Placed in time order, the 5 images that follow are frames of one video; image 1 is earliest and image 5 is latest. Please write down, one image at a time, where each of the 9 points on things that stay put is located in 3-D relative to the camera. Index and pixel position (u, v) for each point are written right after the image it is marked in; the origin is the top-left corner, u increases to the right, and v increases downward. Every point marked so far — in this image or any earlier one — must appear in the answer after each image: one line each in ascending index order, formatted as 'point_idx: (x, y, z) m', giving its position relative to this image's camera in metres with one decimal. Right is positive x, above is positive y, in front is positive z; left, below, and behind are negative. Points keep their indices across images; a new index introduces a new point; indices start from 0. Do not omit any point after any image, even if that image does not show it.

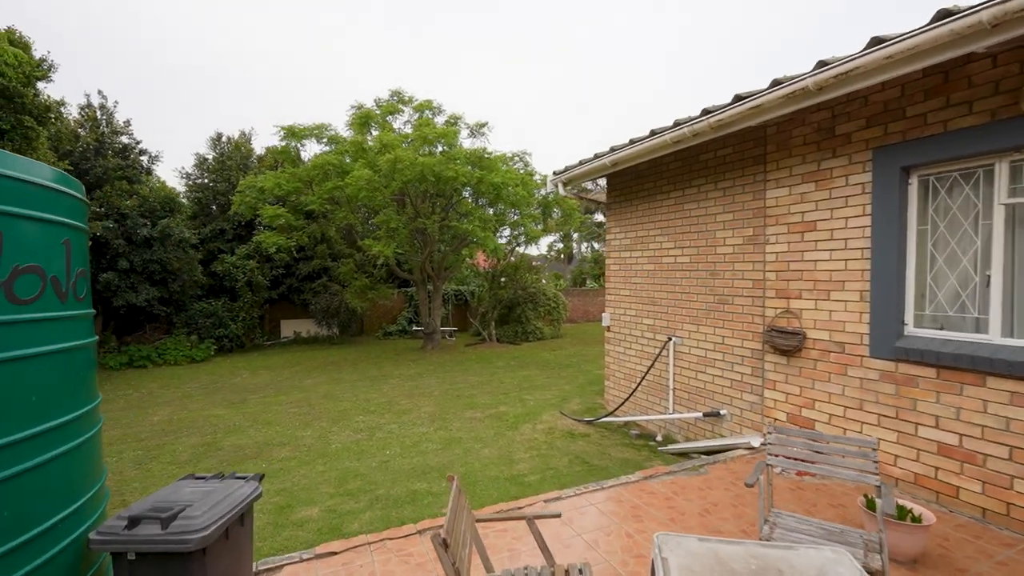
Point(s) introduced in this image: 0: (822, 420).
0: (+2.9, -1.2, +4.4) m
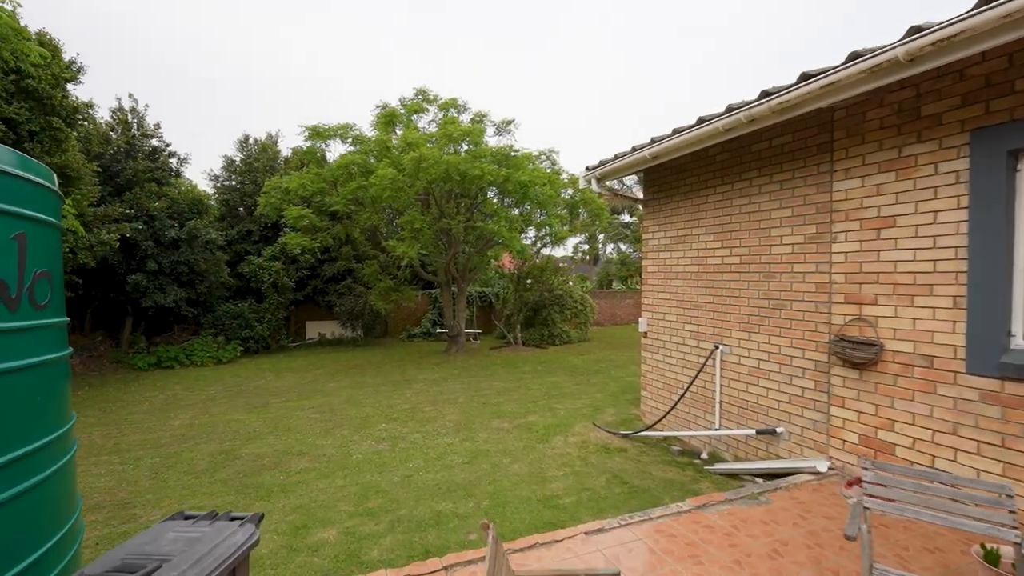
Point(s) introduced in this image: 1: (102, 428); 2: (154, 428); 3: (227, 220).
0: (+3.2, -1.3, +3.8) m
1: (-6.3, -2.1, +7.2) m
2: (-5.4, -2.1, +7.2) m
3: (-9.6, +2.3, +15.9) m
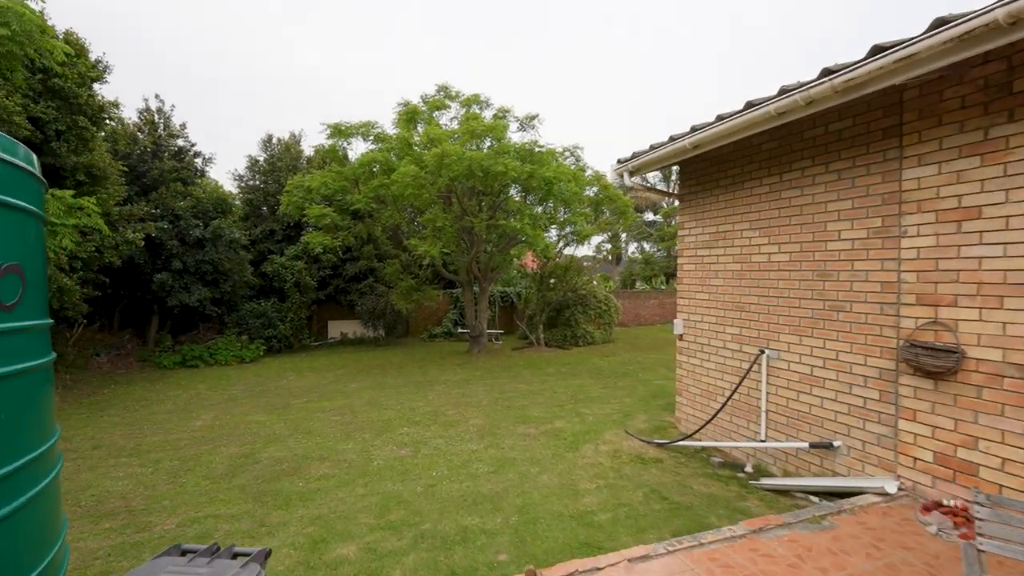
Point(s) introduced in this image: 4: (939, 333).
0: (+3.4, -1.3, +3.4) m
1: (-5.9, -2.1, +7.1) m
2: (-5.0, -2.1, +7.1) m
3: (-8.8, +2.3, +15.9) m
4: (+3.3, -0.3, +3.7) m
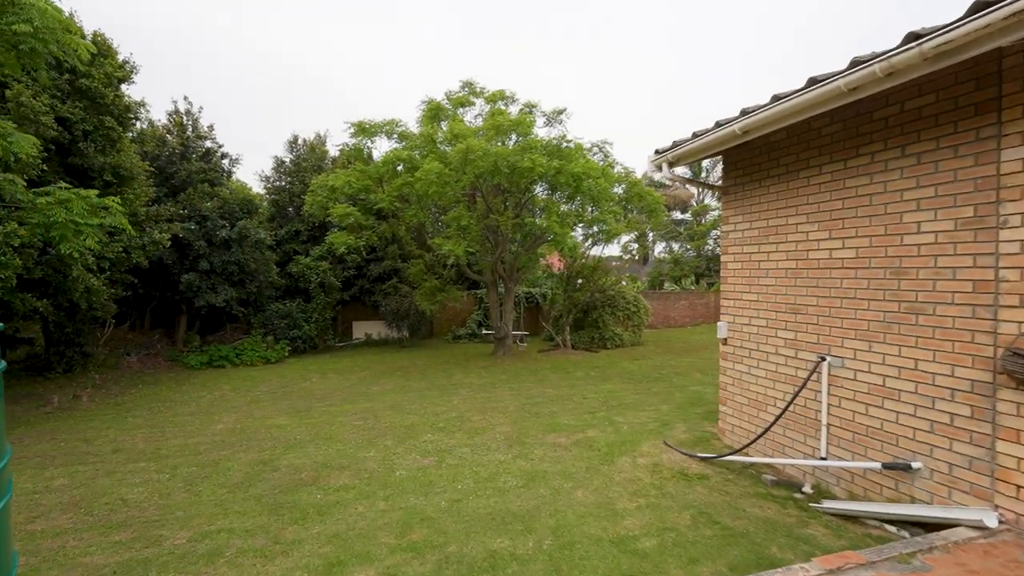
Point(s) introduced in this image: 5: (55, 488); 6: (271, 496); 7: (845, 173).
0: (+3.6, -1.3, +2.8) m
1: (-5.5, -2.1, +7.0) m
2: (-4.6, -2.1, +6.9) m
3: (-8.0, +2.3, +16.0) m
4: (+3.6, -0.3, +3.1) m
5: (-4.8, -2.1, +4.9) m
6: (-2.4, -2.1, +4.8) m
7: (+3.1, +1.1, +4.4) m
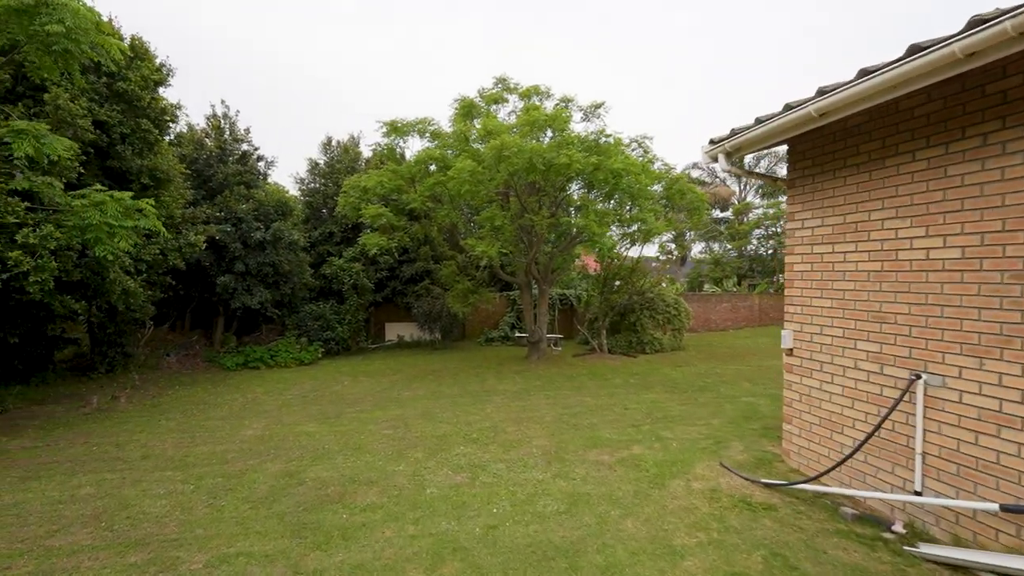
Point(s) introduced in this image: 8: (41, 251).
0: (+3.9, -1.3, +2.1) m
1: (-4.9, -2.2, +6.9) m
2: (-4.1, -2.2, +6.8) m
3: (-6.8, +2.3, +16.0) m
4: (+3.8, -0.4, +2.4) m
5: (-4.4, -2.1, +4.8) m
6: (-2.1, -2.1, +4.5) m
7: (+3.5, +1.0, +3.8) m
8: (-6.6, +0.5, +6.6) m
